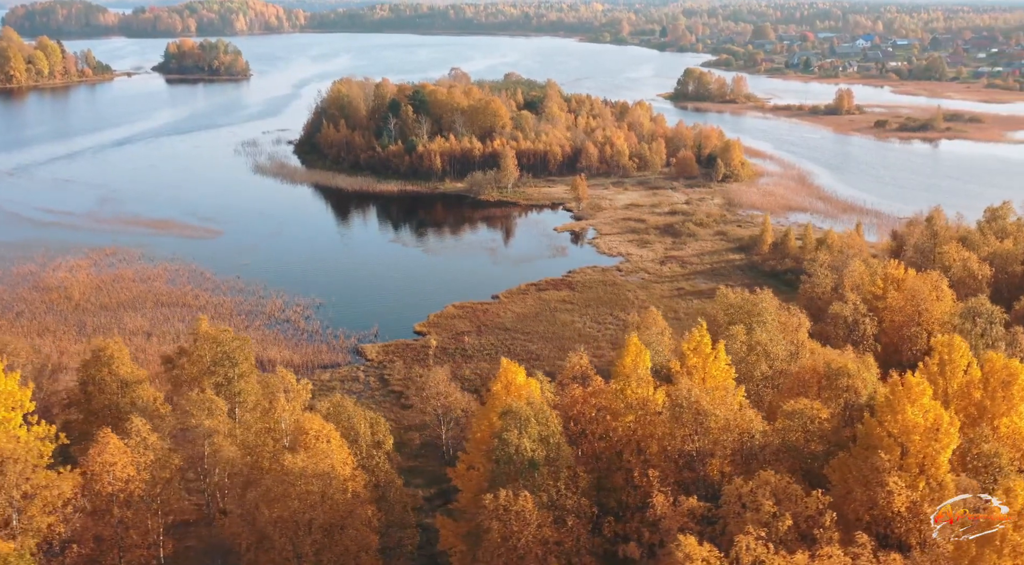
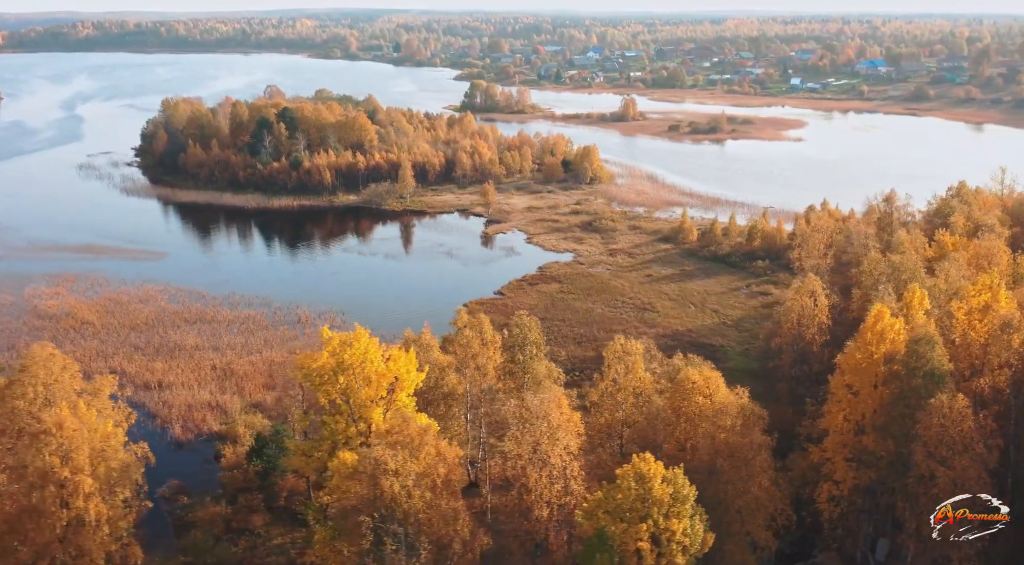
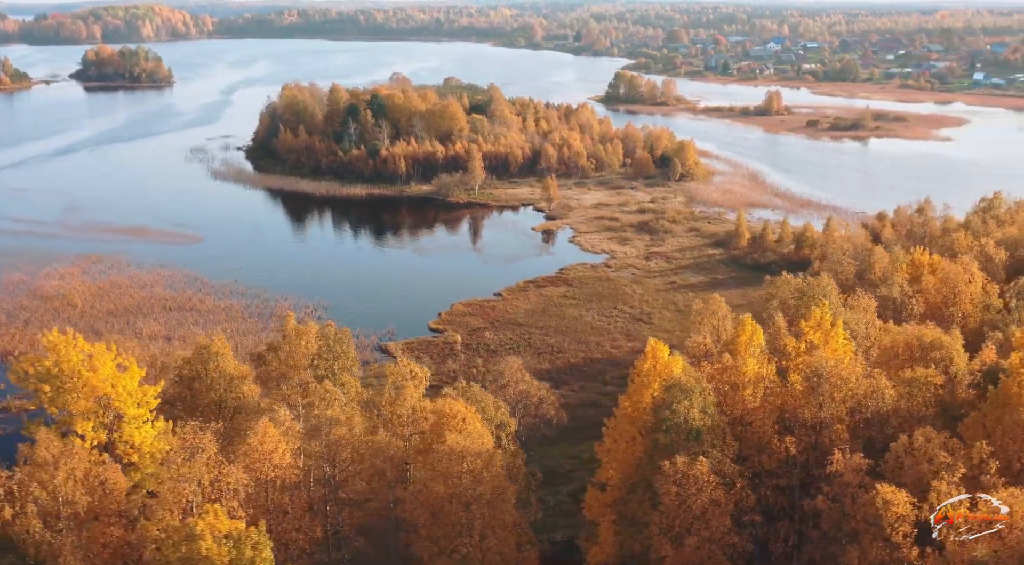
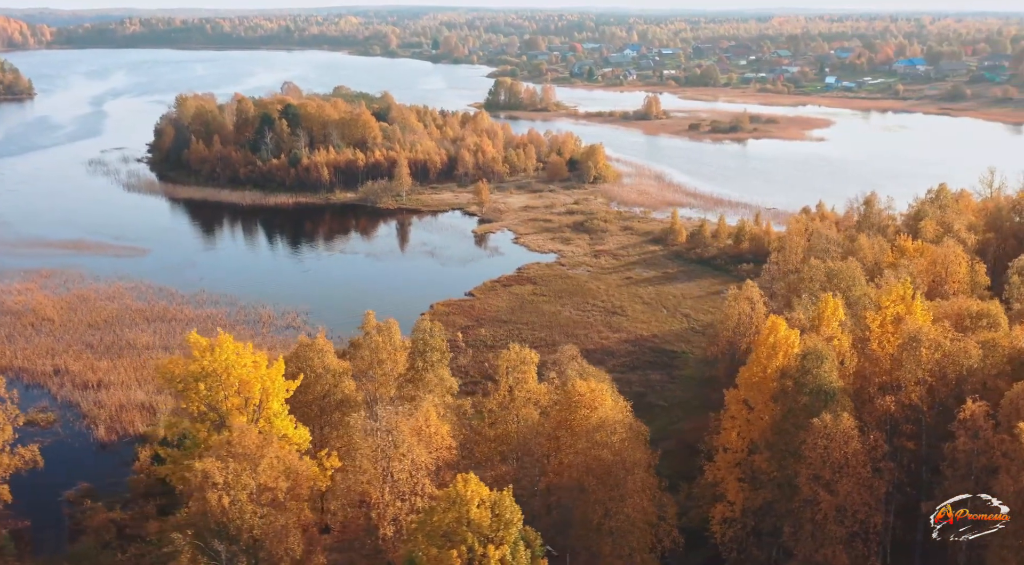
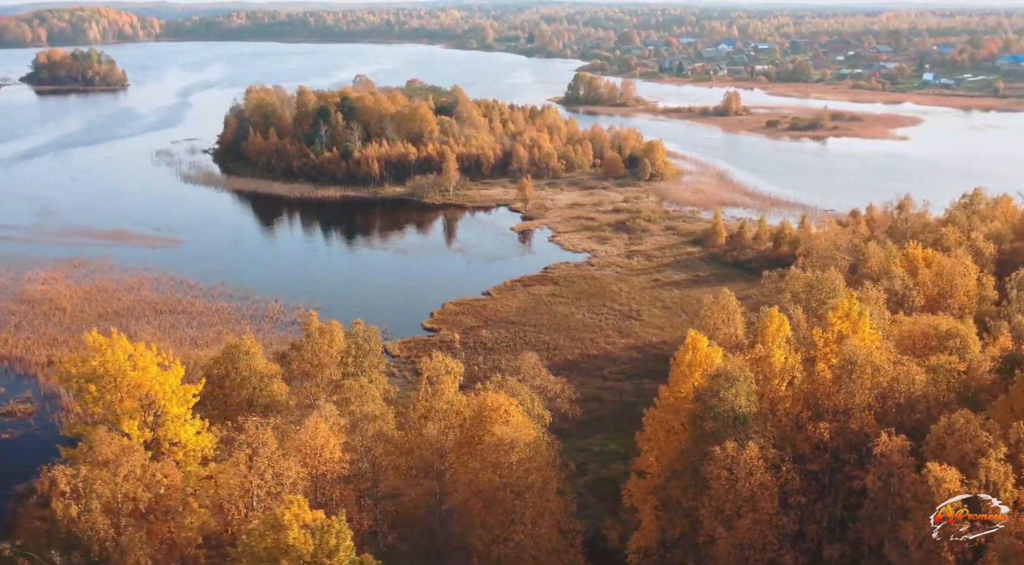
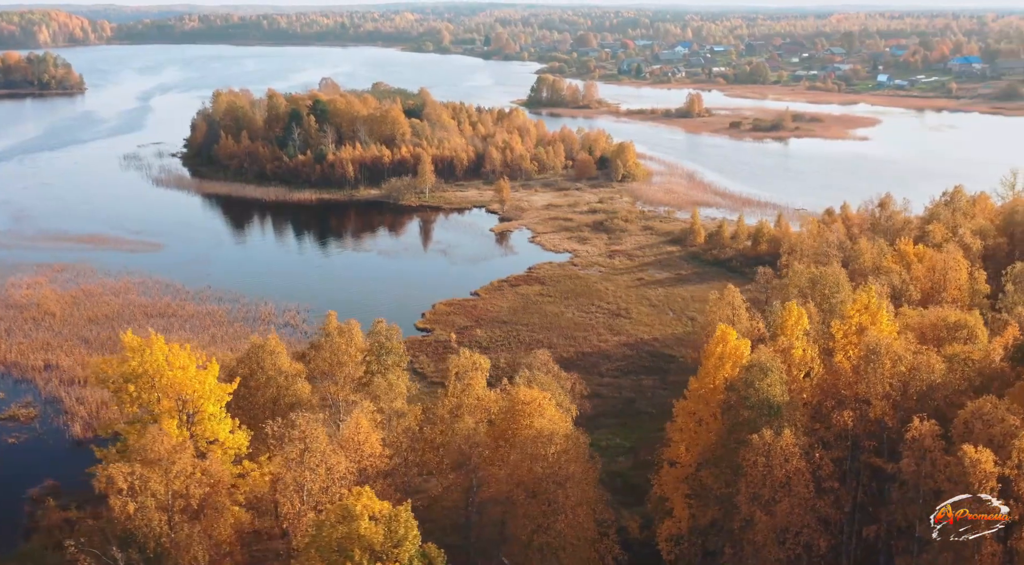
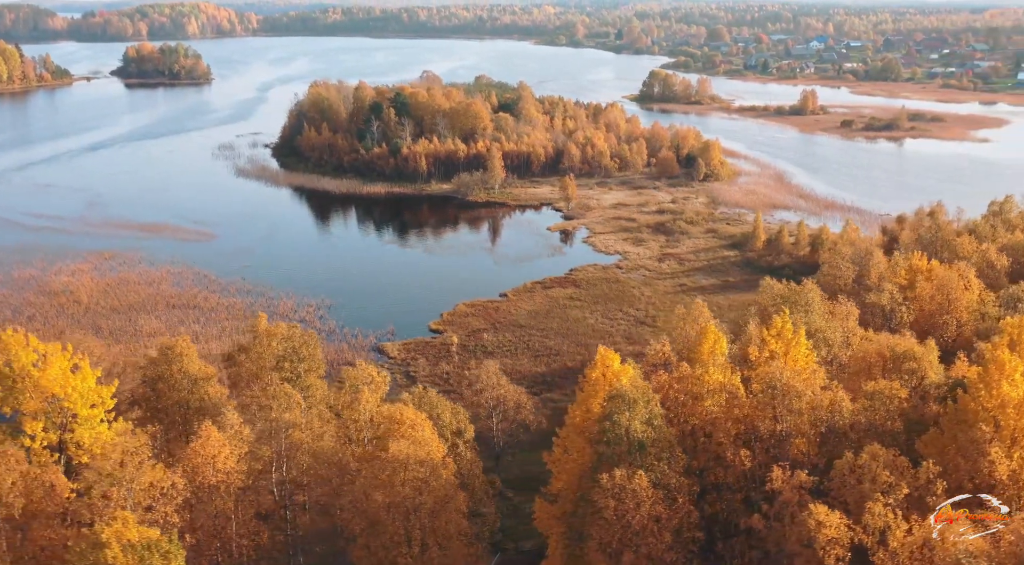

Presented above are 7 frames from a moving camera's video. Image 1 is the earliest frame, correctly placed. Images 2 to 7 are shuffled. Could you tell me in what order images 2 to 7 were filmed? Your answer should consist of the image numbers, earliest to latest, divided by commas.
7, 3, 5, 6, 4, 2
